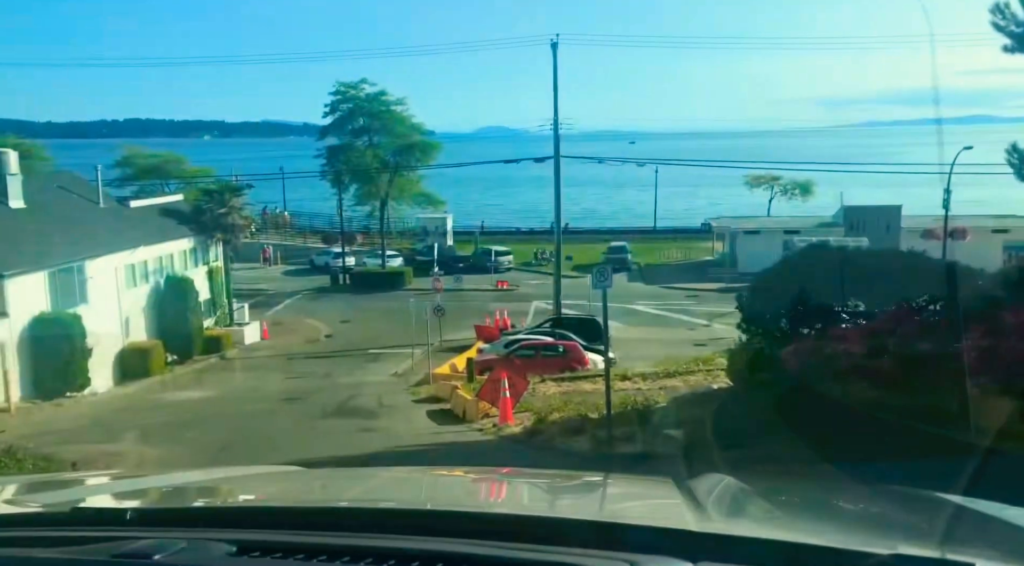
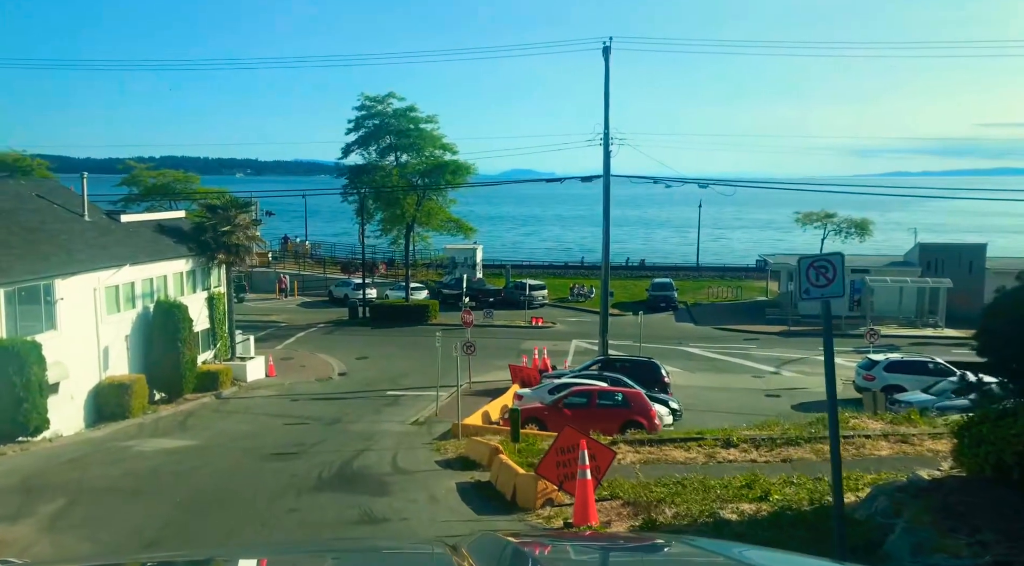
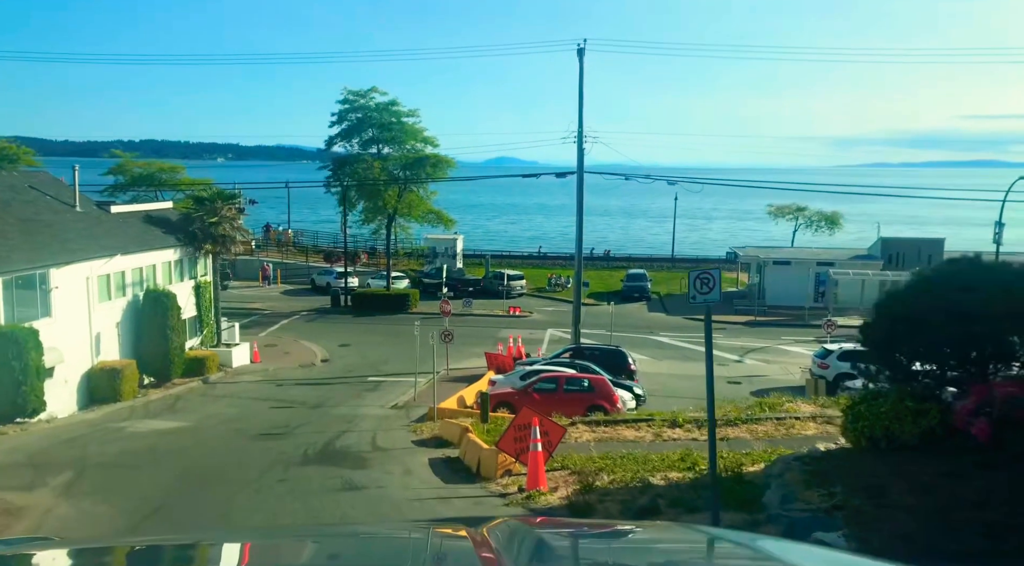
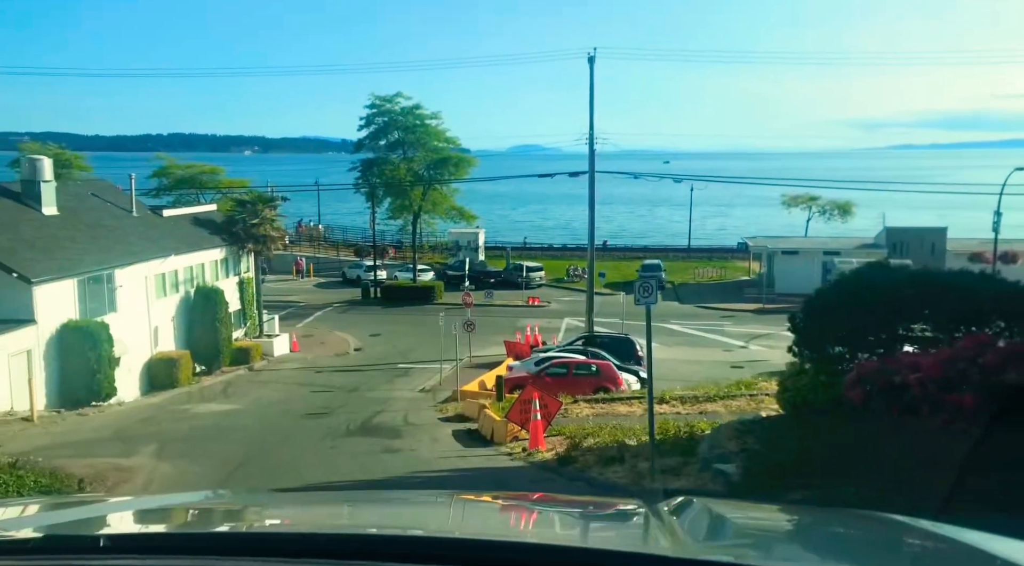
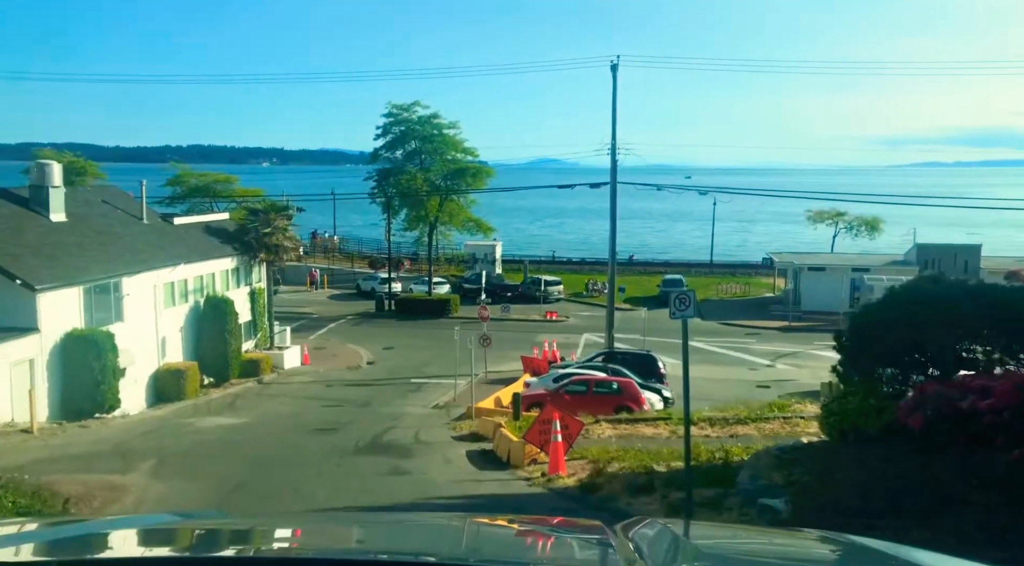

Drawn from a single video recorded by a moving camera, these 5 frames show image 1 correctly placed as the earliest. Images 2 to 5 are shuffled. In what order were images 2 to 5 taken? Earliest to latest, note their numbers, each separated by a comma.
4, 5, 3, 2
